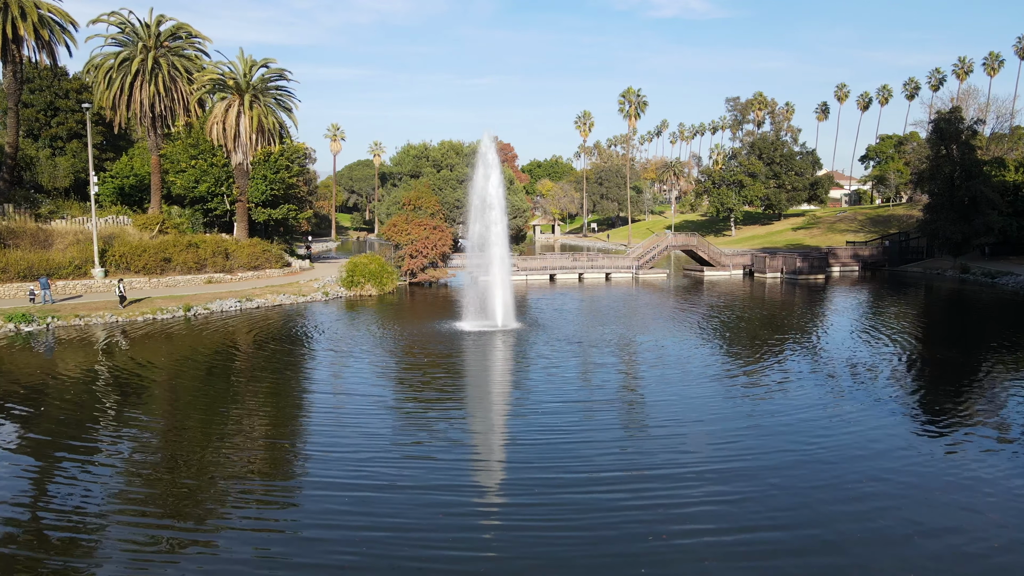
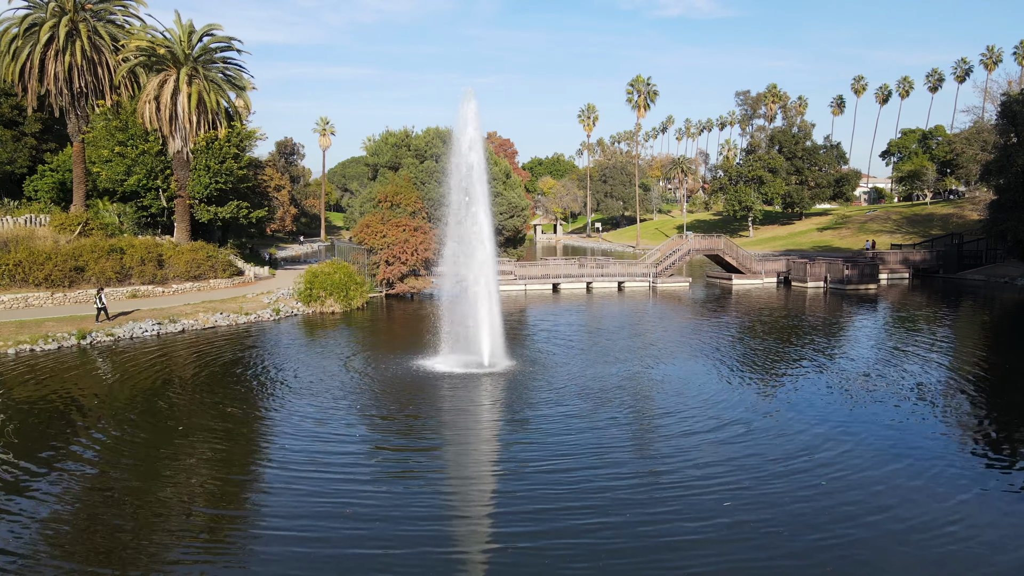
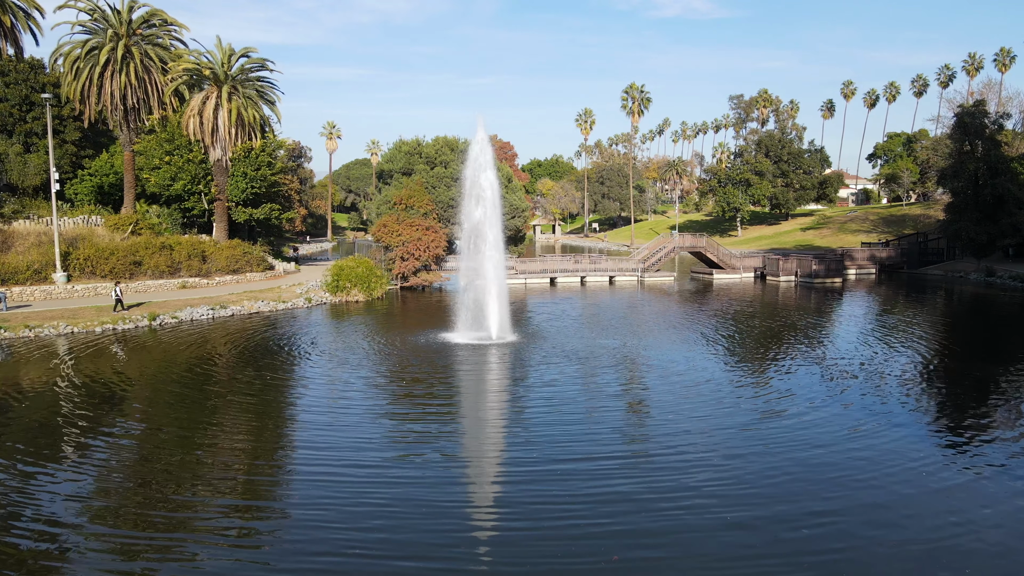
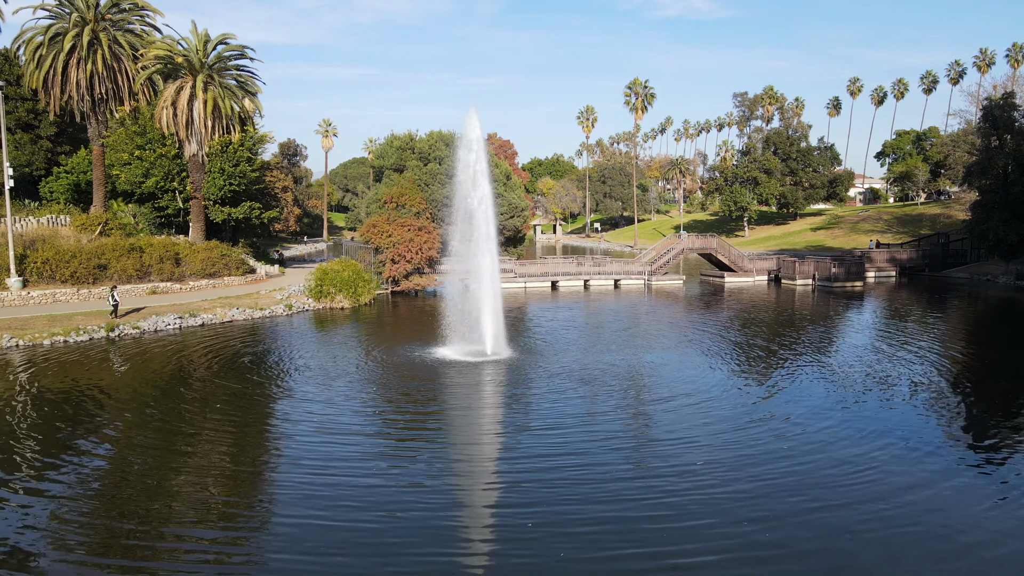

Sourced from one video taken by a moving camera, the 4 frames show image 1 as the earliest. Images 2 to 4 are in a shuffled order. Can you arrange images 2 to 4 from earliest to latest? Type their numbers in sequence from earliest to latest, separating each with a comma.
3, 4, 2
